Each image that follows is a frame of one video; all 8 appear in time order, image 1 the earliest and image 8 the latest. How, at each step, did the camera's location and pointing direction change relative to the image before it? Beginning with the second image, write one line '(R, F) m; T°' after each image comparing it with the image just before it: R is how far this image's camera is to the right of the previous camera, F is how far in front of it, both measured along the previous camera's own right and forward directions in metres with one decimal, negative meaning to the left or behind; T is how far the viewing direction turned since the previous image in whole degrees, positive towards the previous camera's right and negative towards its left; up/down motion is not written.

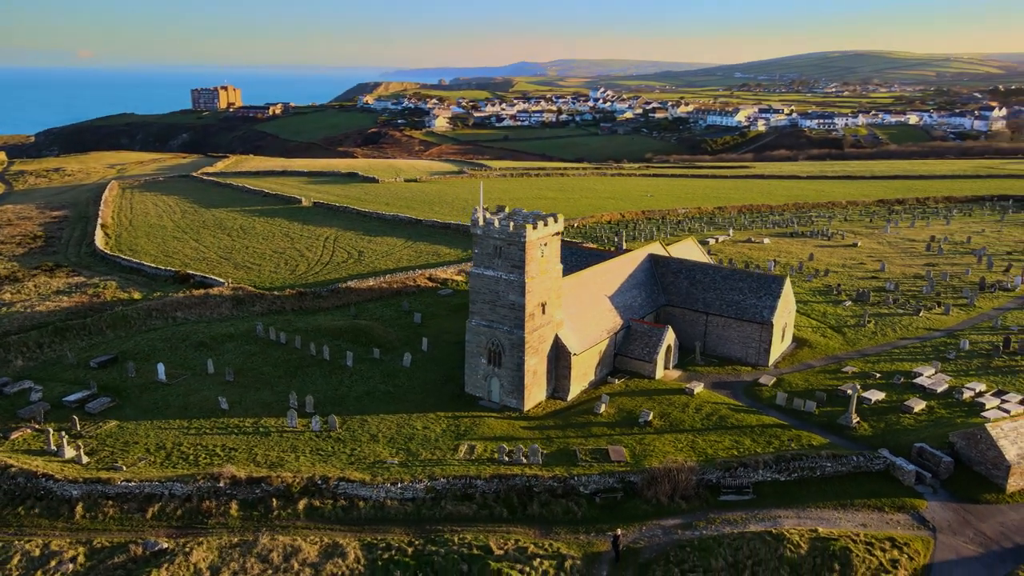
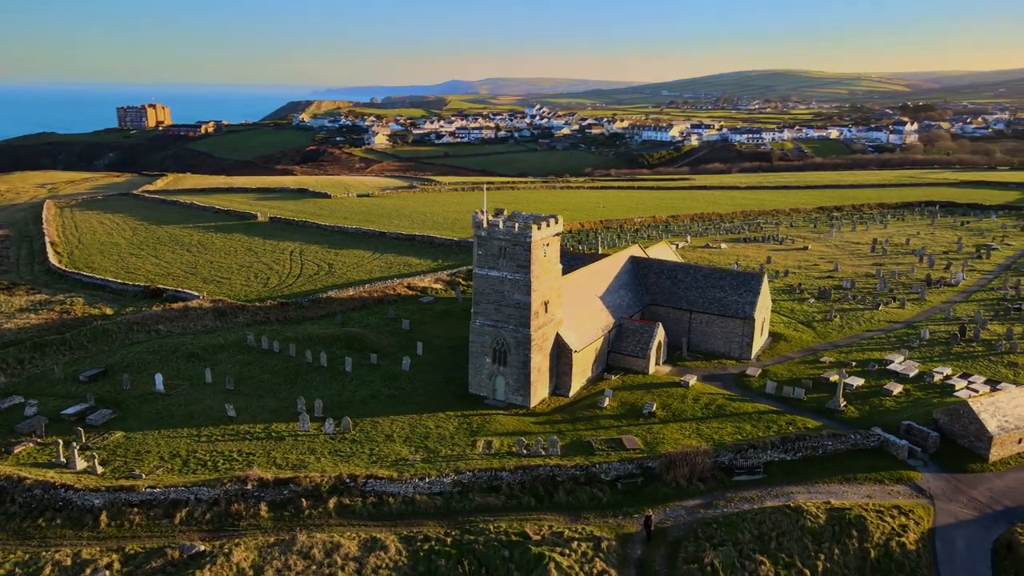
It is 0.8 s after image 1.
(-2.6, -0.6) m; +5°
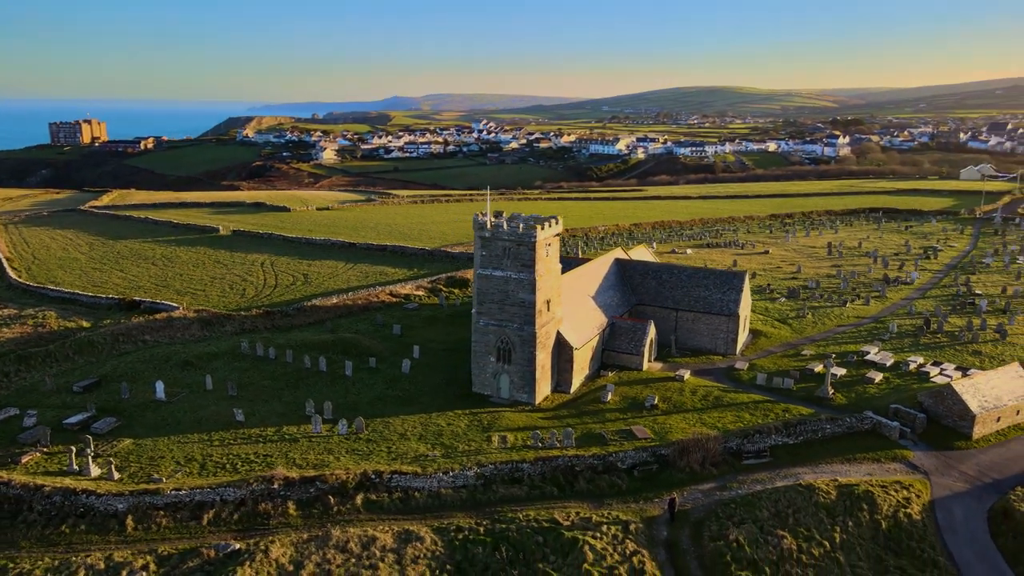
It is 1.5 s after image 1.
(-2.3, -0.5) m; +4°
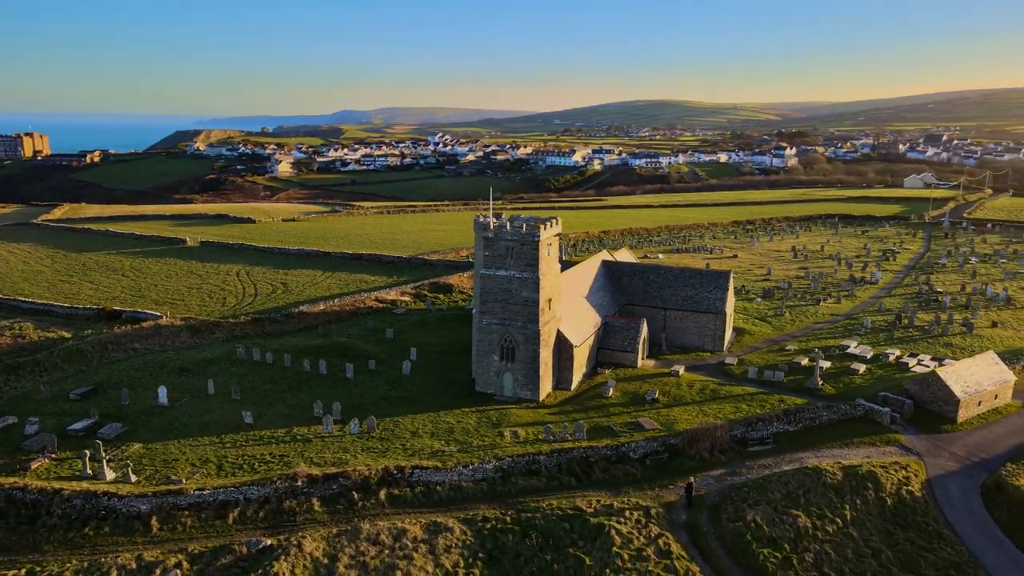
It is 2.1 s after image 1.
(-2.0, -0.5) m; +3°
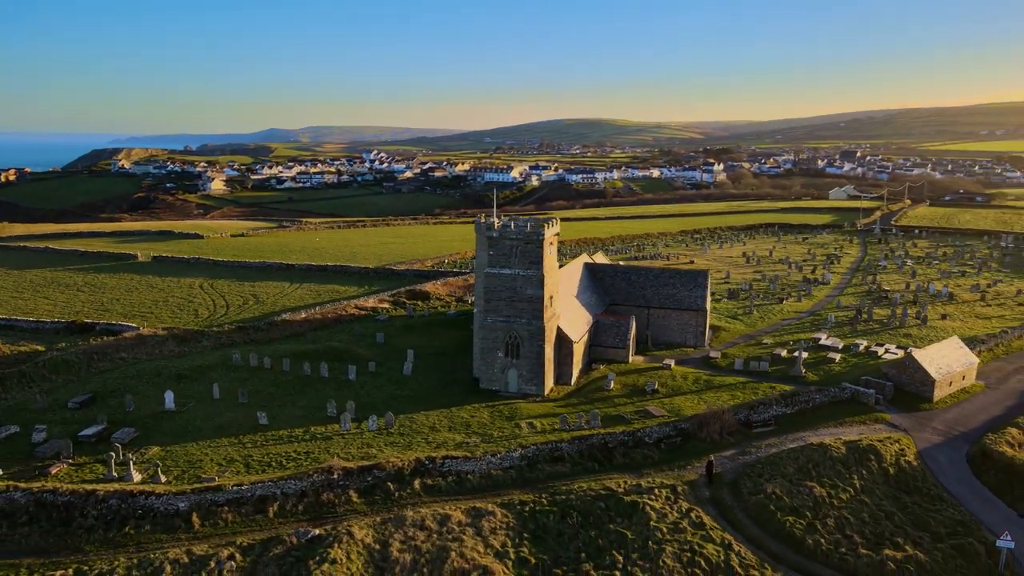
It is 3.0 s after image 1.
(-2.9, -0.7) m; +5°
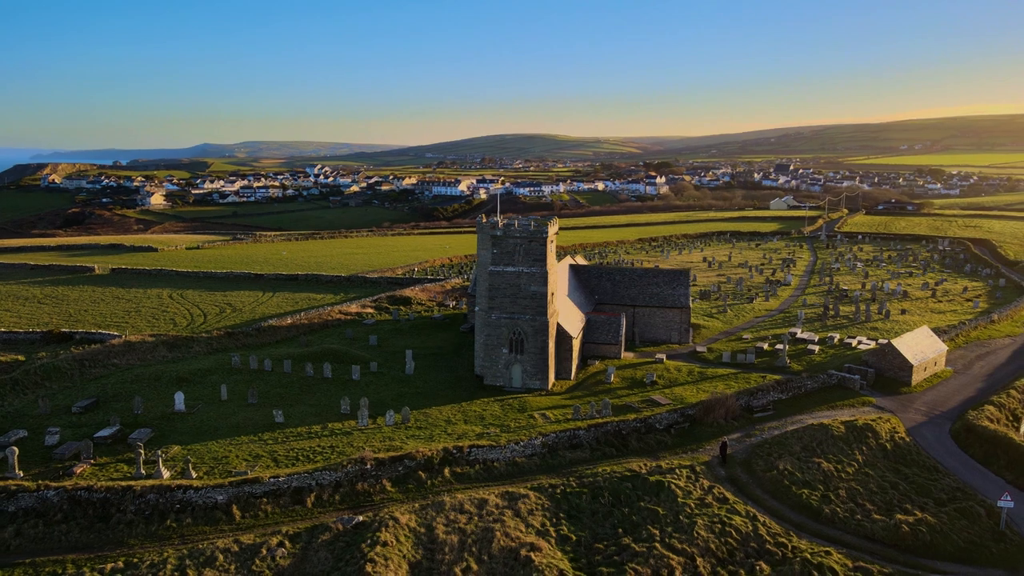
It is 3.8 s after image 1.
(-2.6, -0.7) m; +4°
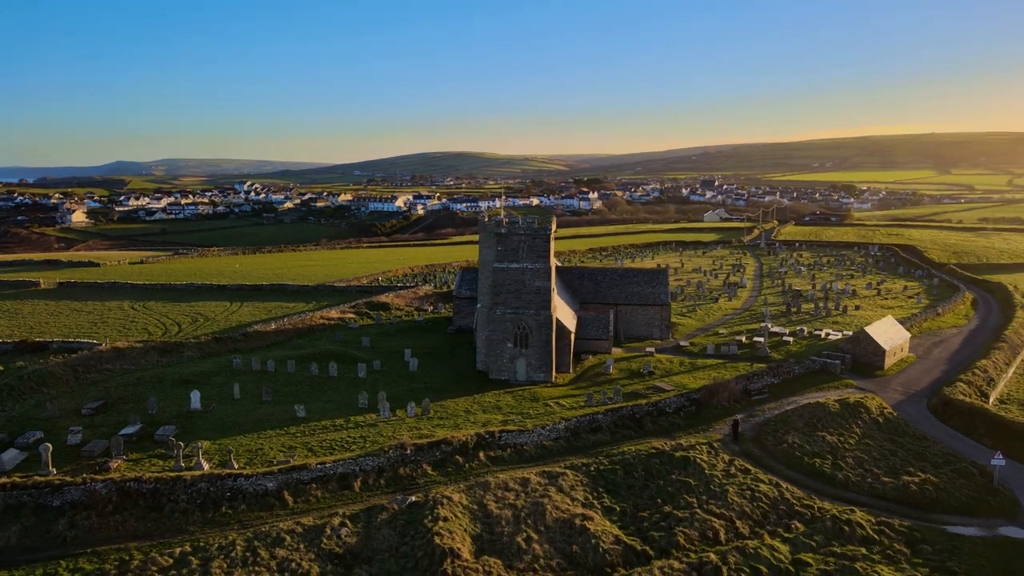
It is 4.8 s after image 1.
(-3.2, -0.8) m; +5°
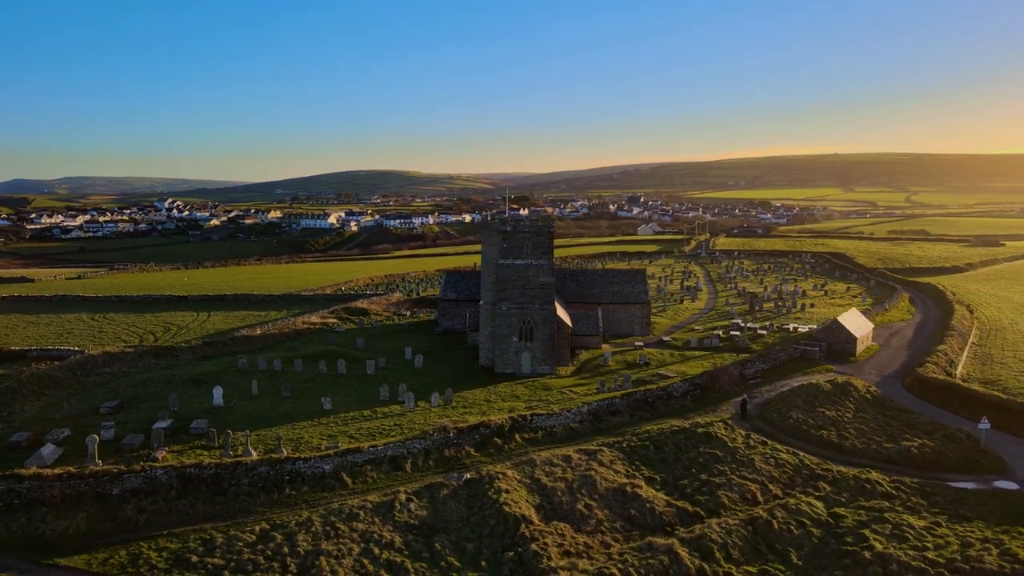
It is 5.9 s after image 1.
(-3.5, -0.9) m; +6°
